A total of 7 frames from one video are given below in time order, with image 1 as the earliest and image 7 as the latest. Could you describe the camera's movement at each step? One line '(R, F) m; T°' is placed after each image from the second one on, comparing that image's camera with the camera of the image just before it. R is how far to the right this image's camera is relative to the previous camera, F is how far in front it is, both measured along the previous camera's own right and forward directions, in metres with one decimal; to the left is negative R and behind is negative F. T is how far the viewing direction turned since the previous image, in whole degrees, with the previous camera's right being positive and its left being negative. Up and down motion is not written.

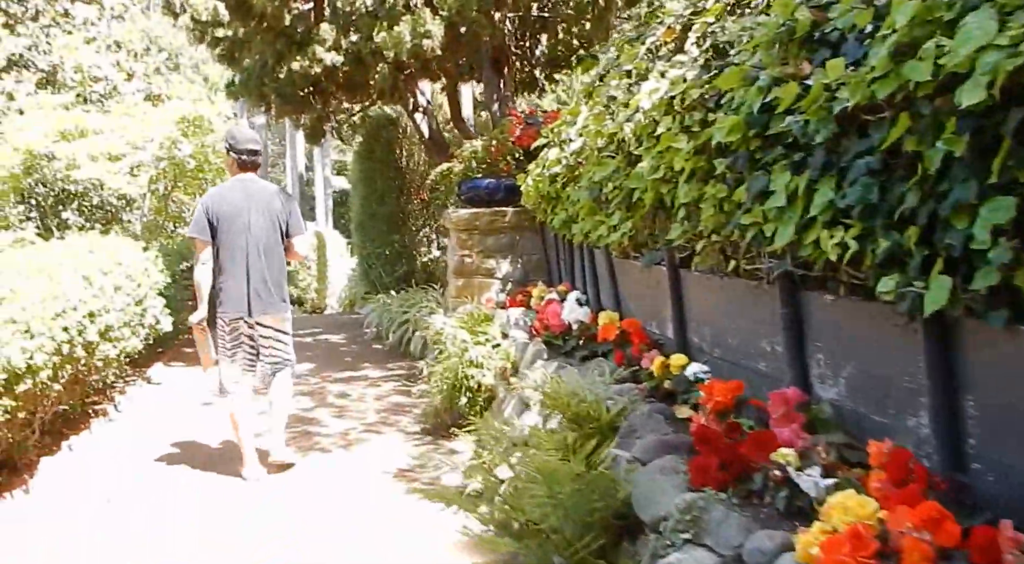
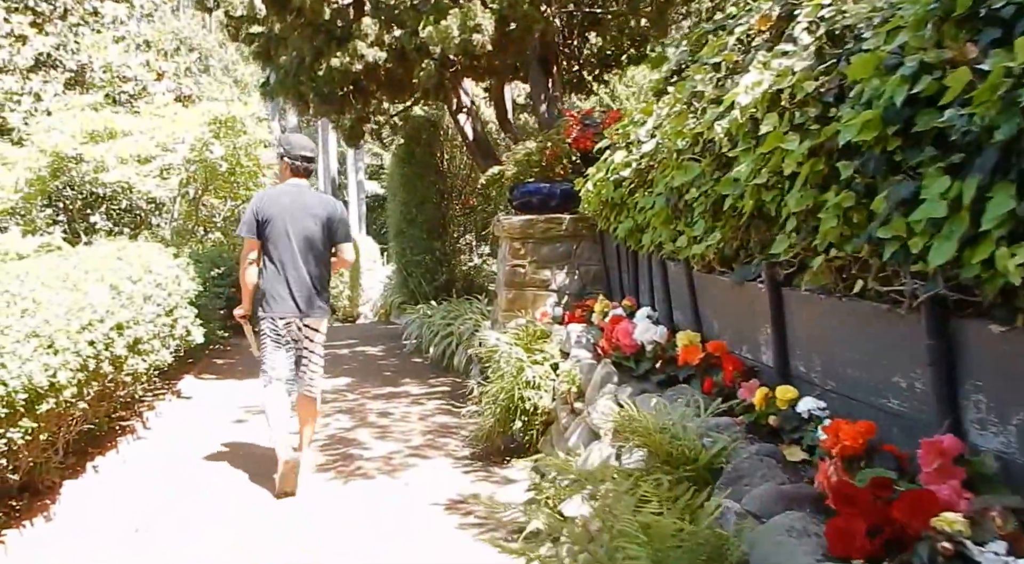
(-0.2, +0.4) m; -1°
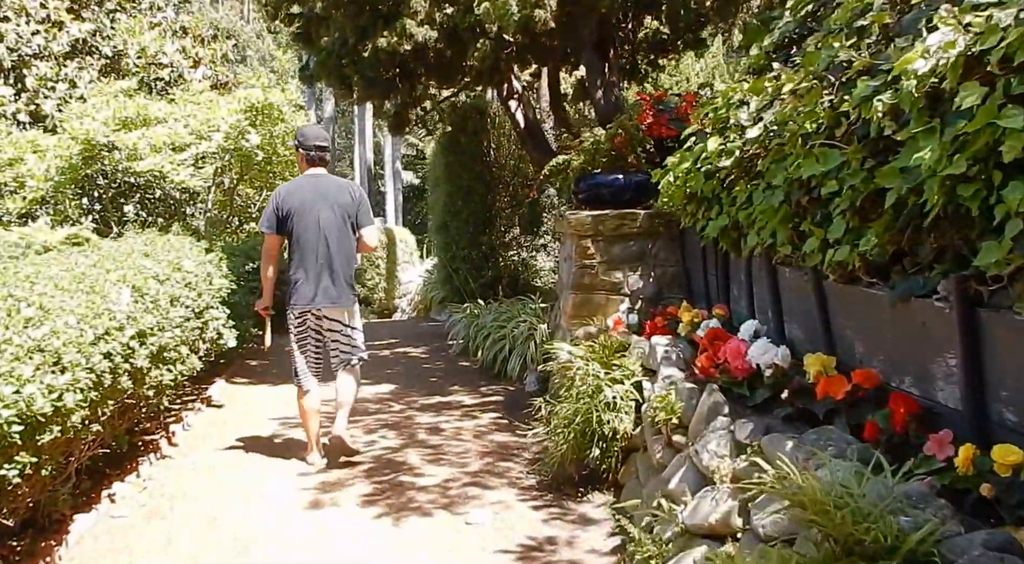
(-0.2, +0.6) m; -2°
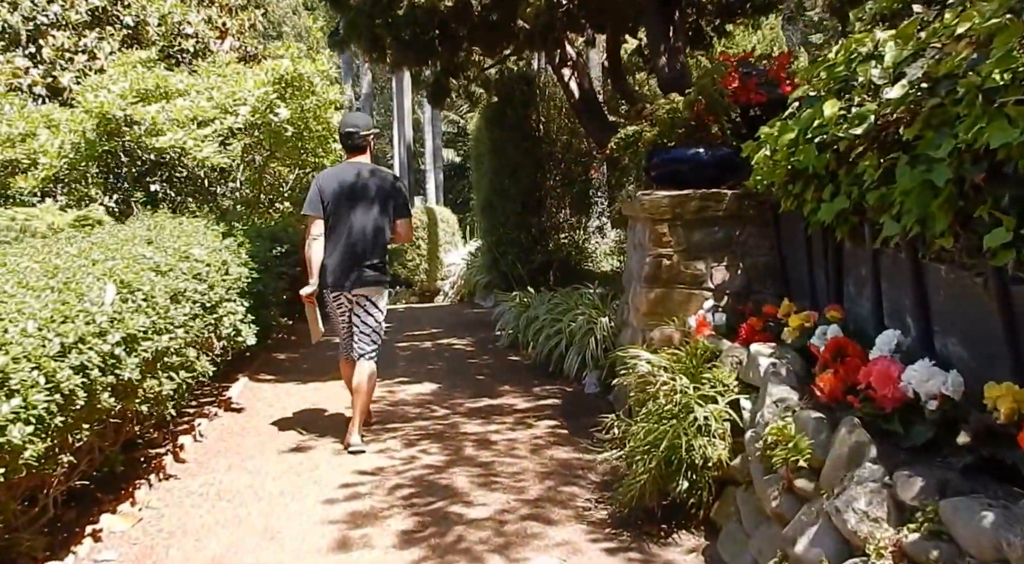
(-0.1, +0.7) m; -2°
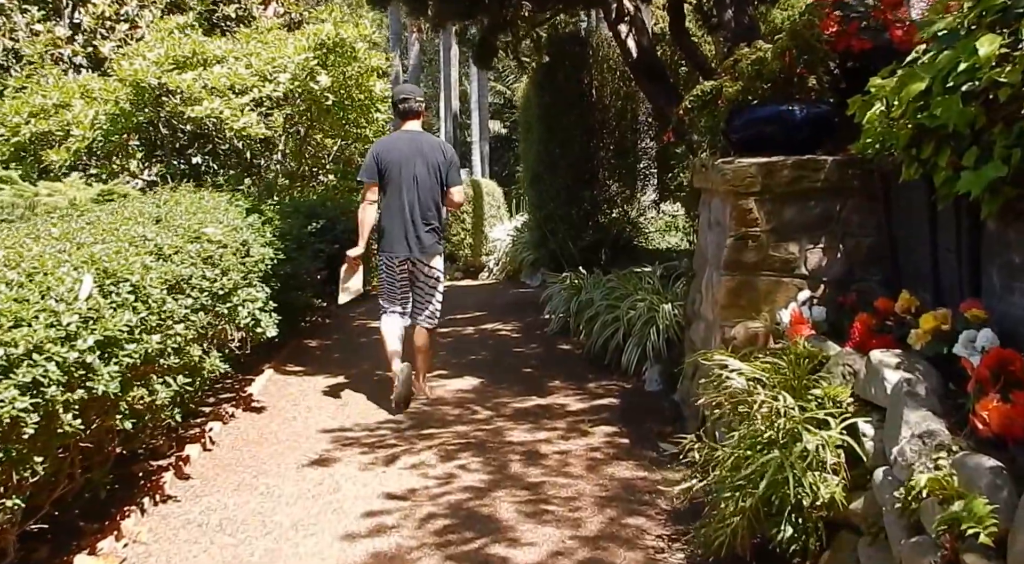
(0.0, +0.7) m; -3°
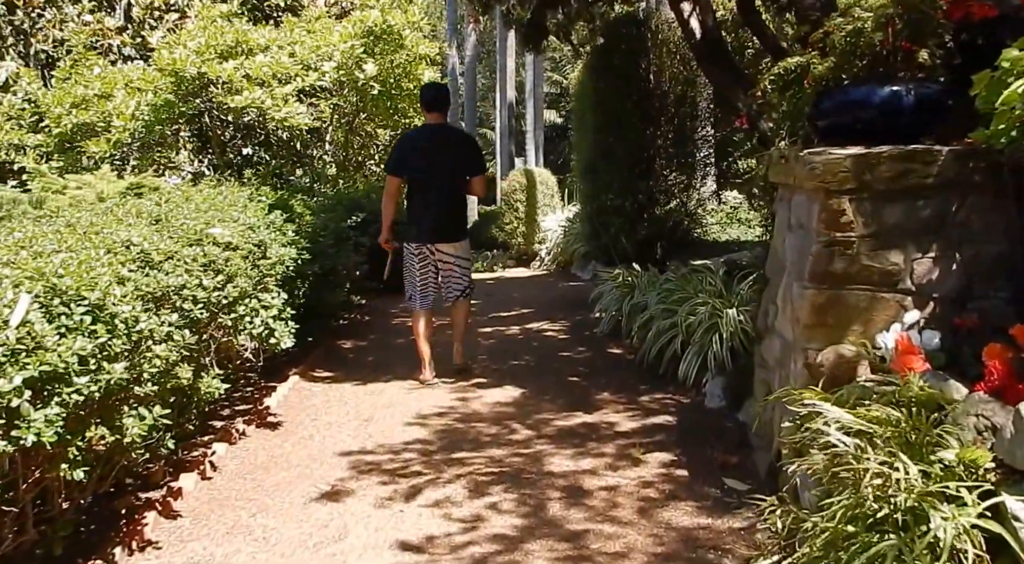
(0.0, +0.6) m; -3°
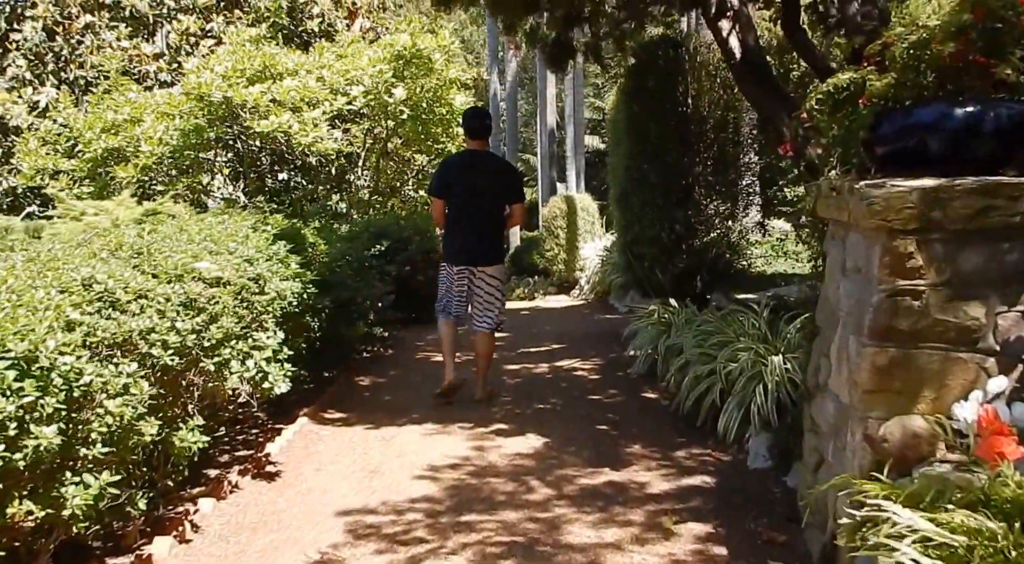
(+0.1, +0.4) m; -3°
